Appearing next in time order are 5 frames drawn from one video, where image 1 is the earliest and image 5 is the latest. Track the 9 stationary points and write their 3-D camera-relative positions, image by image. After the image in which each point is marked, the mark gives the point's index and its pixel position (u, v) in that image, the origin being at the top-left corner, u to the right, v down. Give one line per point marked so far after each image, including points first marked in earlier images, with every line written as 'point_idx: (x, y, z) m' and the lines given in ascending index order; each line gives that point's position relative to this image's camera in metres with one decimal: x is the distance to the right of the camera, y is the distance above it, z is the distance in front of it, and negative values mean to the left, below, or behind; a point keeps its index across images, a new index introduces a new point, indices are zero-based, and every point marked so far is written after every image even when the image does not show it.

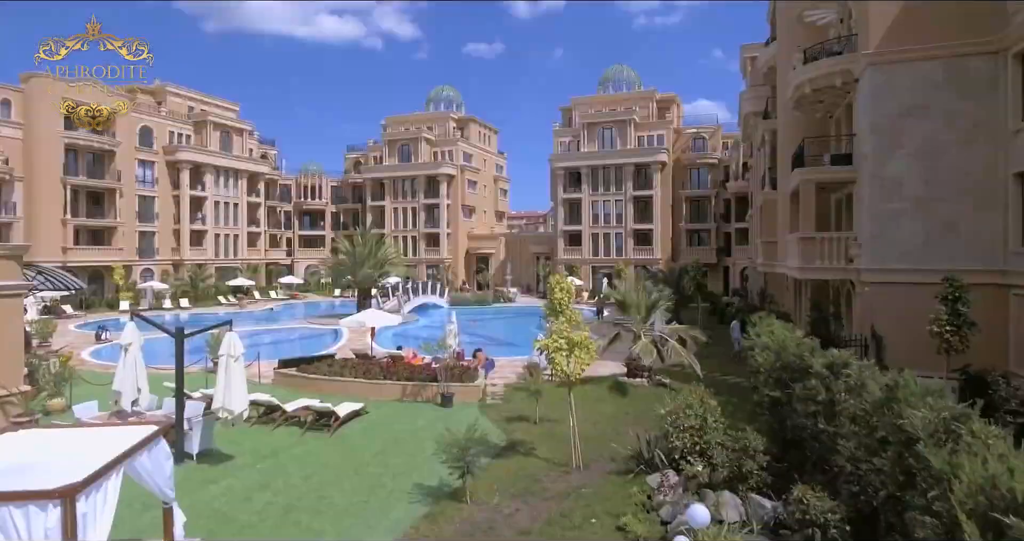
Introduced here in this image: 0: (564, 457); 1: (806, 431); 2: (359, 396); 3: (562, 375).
0: (+0.9, -3.3, +11.2) m
1: (+4.2, -2.3, +9.1) m
2: (-3.8, -3.2, +15.9) m
3: (+0.8, -1.7, +10.5) m
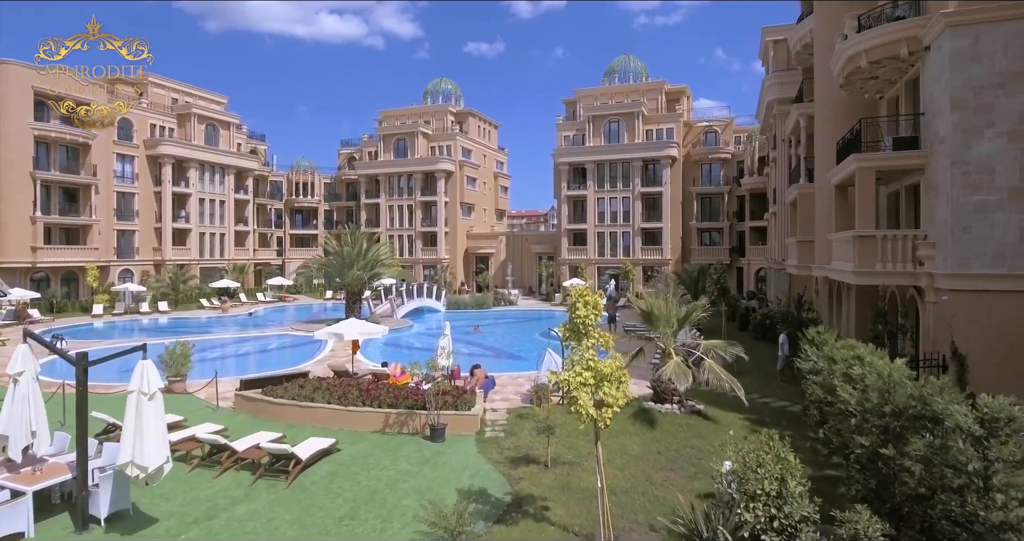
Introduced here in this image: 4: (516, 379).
0: (+1.0, -3.4, +8.5) m
1: (+4.3, -2.4, +6.4) m
2: (-3.7, -3.3, +13.2) m
3: (+0.9, -1.8, +7.8) m
4: (+0.1, -3.0, +17.5) m
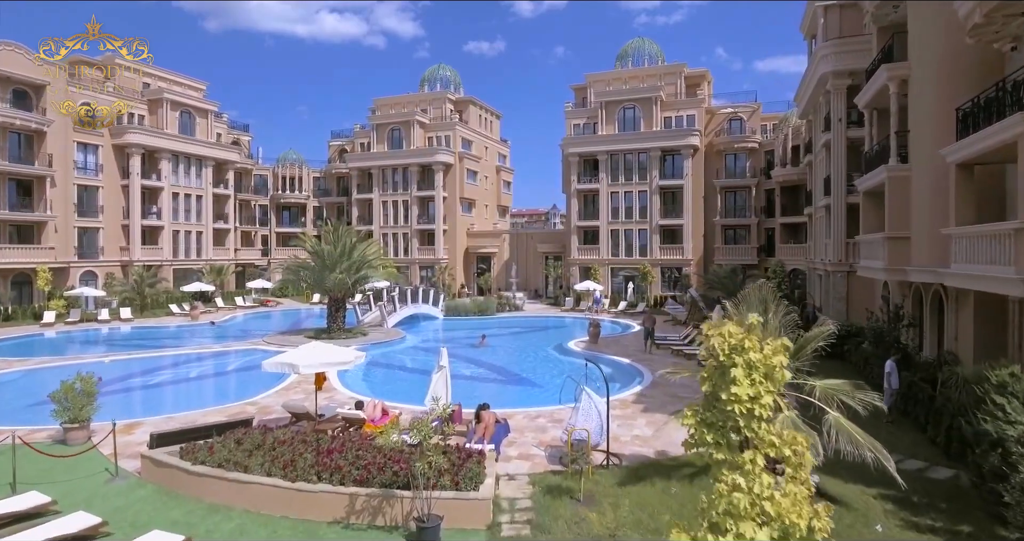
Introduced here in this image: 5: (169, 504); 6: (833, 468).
0: (+1.4, -3.5, +4.2) m
1: (+4.7, -2.5, +2.0) m
2: (-3.4, -3.4, +8.9) m
3: (+1.3, -1.9, +3.4) m
4: (+0.5, -3.1, +13.2) m
5: (-5.0, -3.4, +9.3) m
6: (+5.1, -3.0, +9.9) m
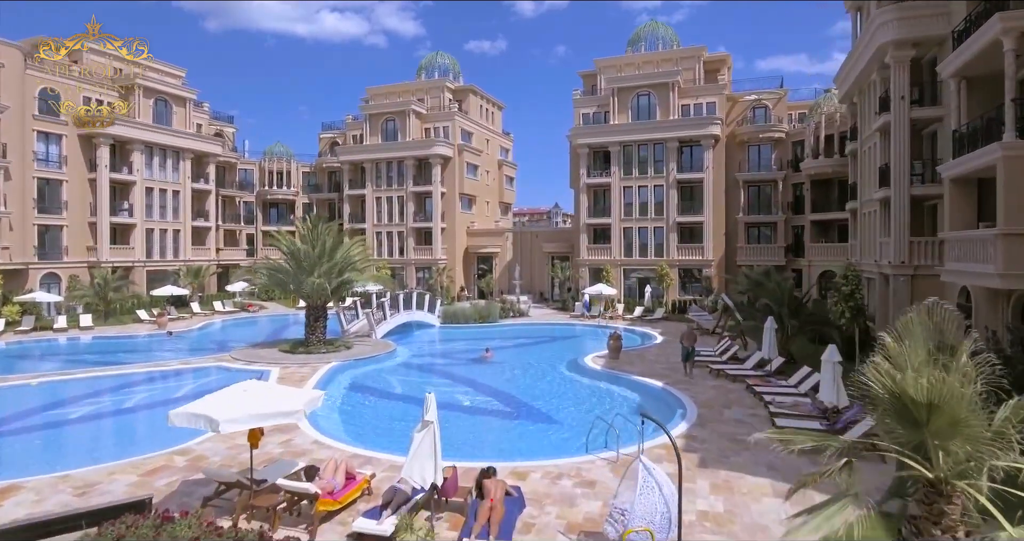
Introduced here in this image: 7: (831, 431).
0: (+1.6, -3.7, +0.6) m
1: (+4.9, -2.7, -1.6) m
2: (-3.1, -3.5, +5.3) m
3: (+1.5, -2.1, -0.2) m
4: (+0.7, -3.3, +9.6) m
5: (-4.8, -3.6, +5.7) m
6: (+5.3, -3.1, +6.3) m
7: (+5.9, -3.0, +11.9) m
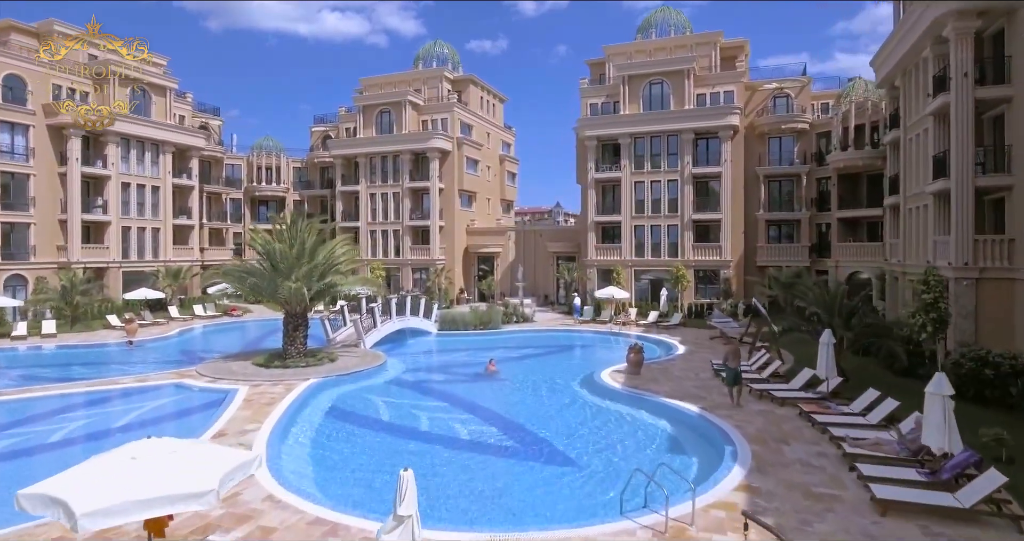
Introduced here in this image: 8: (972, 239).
0: (+1.8, -3.7, -2.1) m
1: (+5.1, -2.7, -4.3) m
2: (-3.0, -3.6, +2.6) m
3: (+1.7, -2.2, -2.9) m
4: (+0.9, -3.3, +6.8) m
5: (-4.6, -3.6, +3.0) m
6: (+5.5, -3.2, +3.6) m
7: (+6.1, -3.1, +9.1) m
8: (+13.3, +0.9, +18.2) m
